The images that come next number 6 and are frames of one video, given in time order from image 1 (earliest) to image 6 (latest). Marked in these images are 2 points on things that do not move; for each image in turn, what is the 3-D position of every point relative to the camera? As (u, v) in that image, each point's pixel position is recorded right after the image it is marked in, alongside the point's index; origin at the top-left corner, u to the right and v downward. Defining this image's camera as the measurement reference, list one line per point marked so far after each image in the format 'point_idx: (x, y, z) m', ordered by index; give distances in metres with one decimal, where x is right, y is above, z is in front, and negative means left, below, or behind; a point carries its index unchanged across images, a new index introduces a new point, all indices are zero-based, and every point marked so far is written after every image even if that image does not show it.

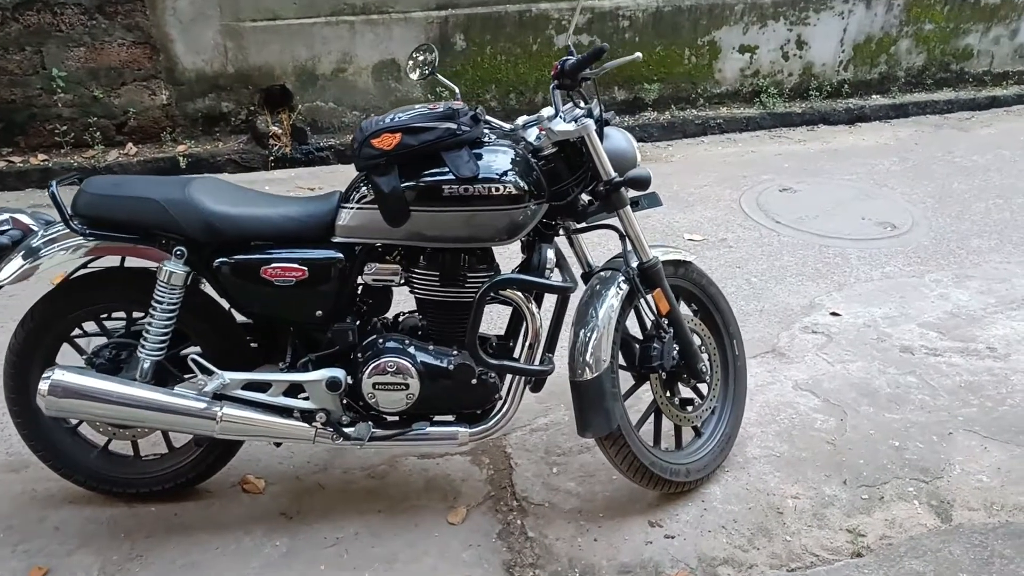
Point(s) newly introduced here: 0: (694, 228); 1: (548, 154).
0: (+0.9, +0.3, +4.7) m
1: (+0.1, +0.4, +2.6) m
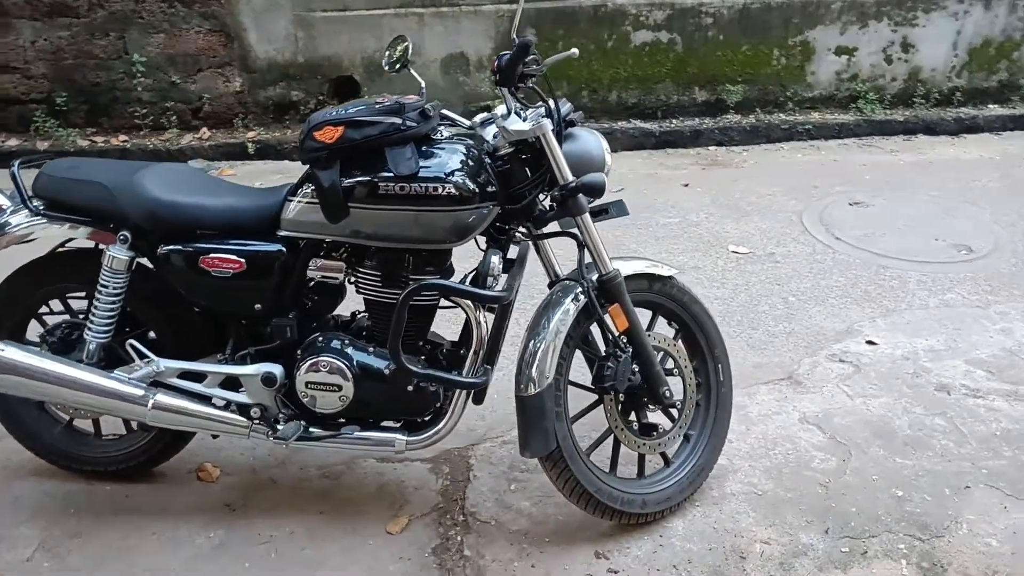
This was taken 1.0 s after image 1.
0: (+1.1, +0.2, +4.4) m
1: (0.0, +0.4, +2.4) m
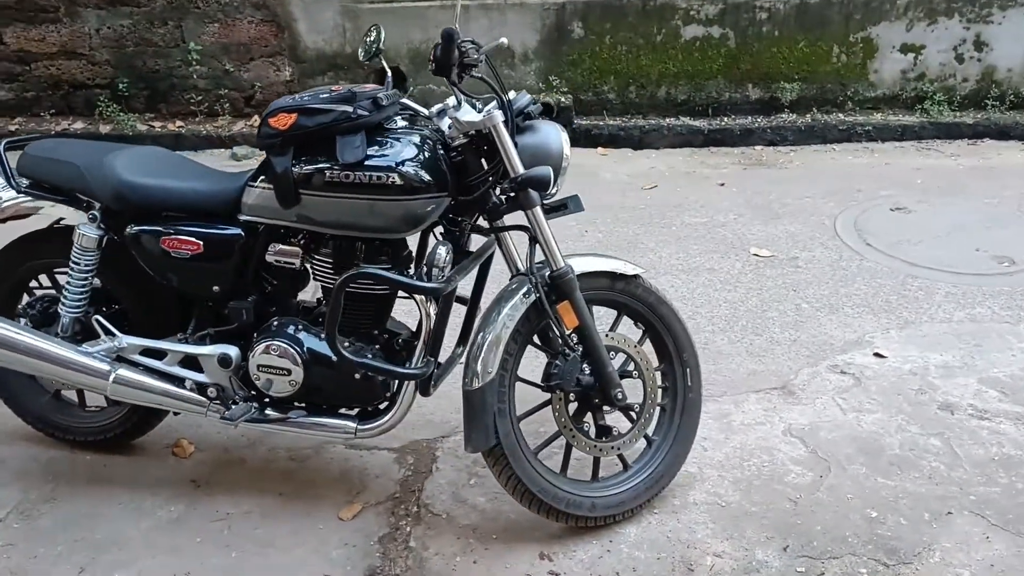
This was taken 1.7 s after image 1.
0: (+1.2, +0.2, +4.2) m
1: (-0.1, +0.4, +2.4) m
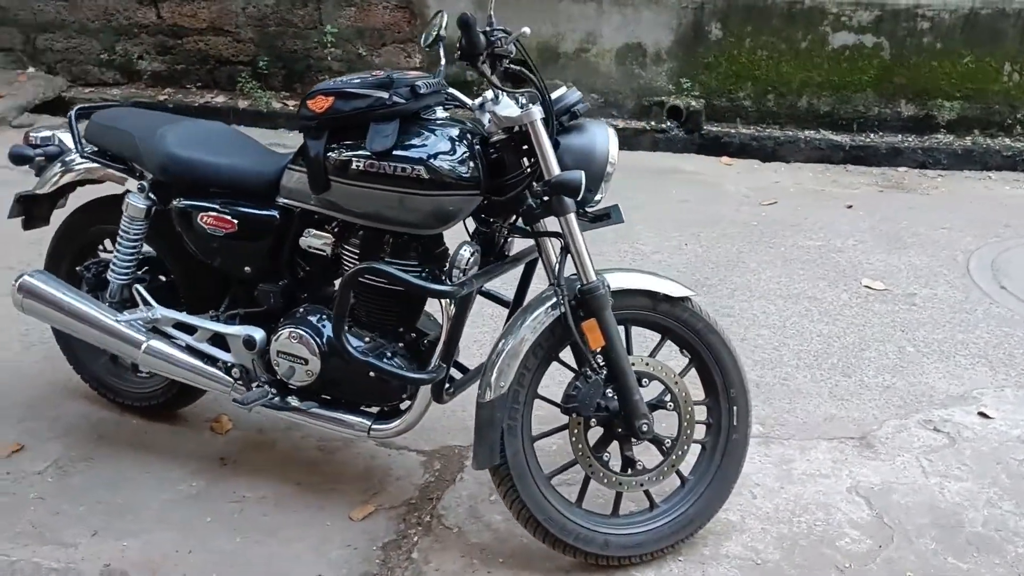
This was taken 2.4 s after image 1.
0: (+1.5, +0.1, +3.8) m
1: (0.0, +0.4, +2.3) m
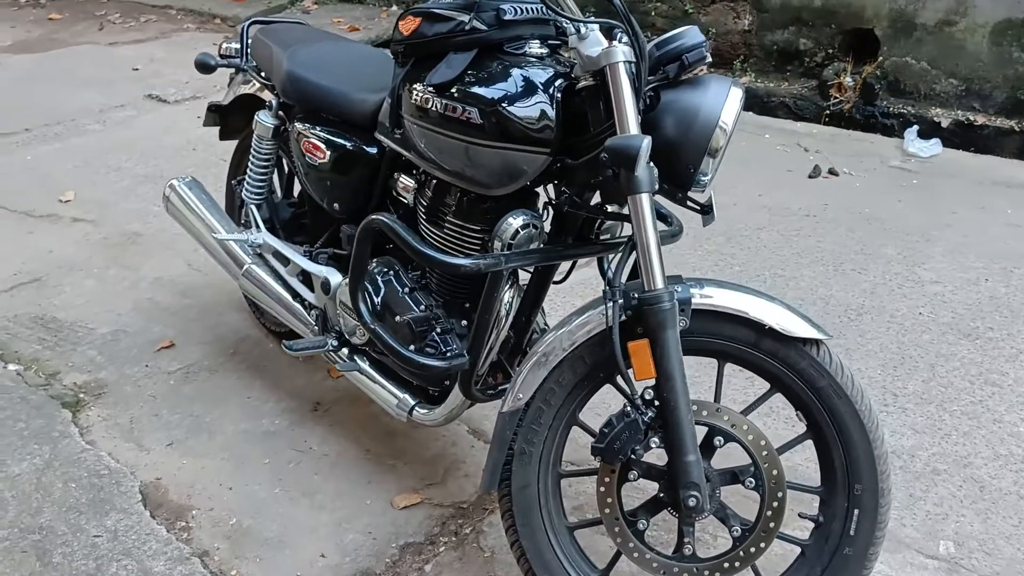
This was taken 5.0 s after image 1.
0: (+2.1, -0.2, +2.5) m
1: (+0.1, +0.4, +1.8) m
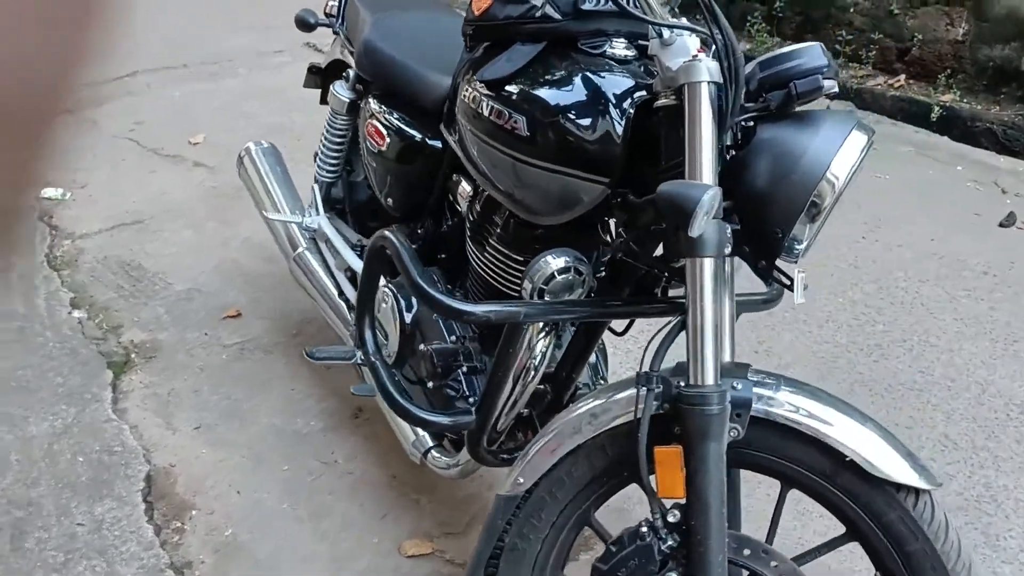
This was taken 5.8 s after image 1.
0: (+2.2, -0.6, +1.8) m
1: (+0.2, +0.3, +1.4) m
